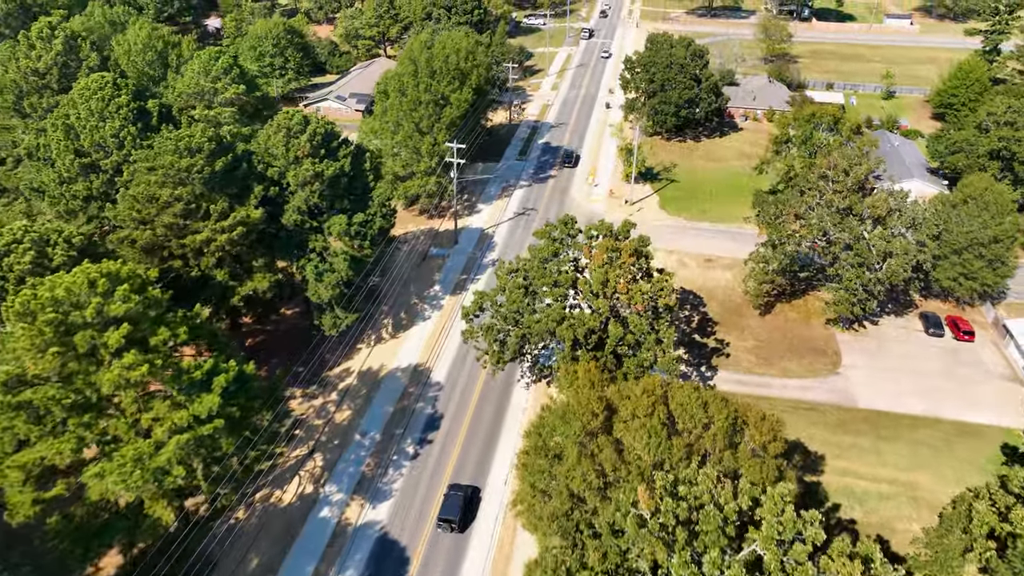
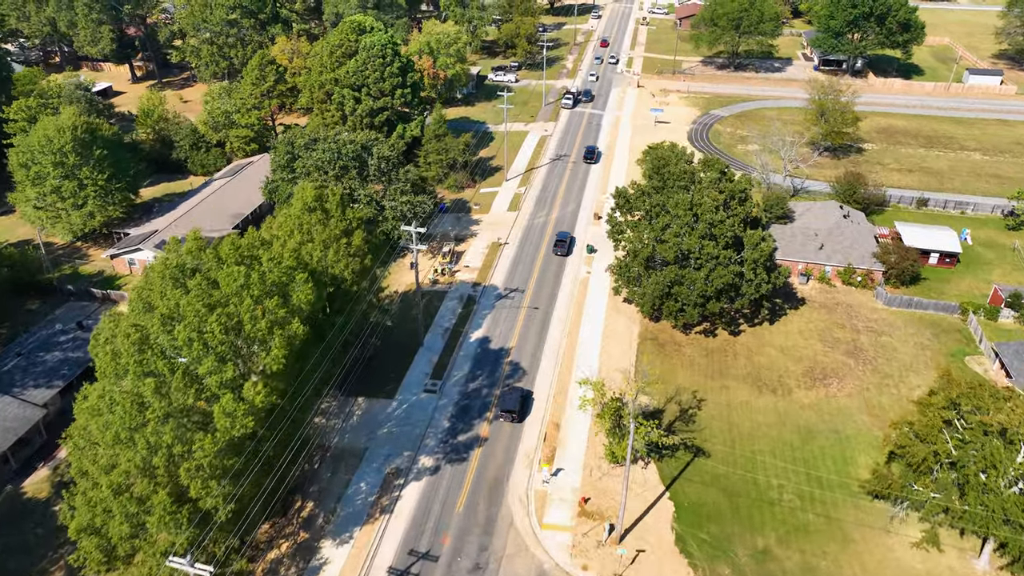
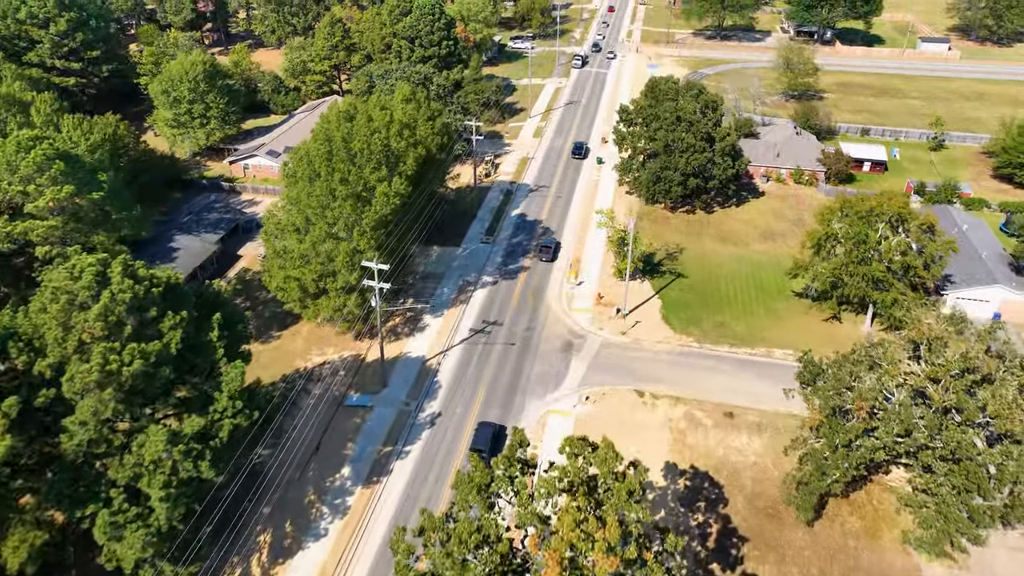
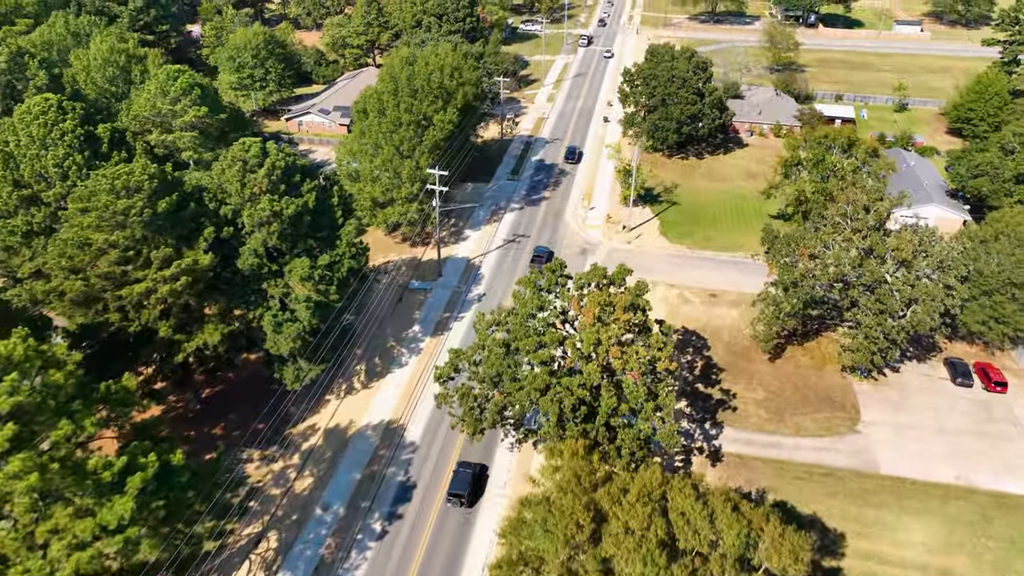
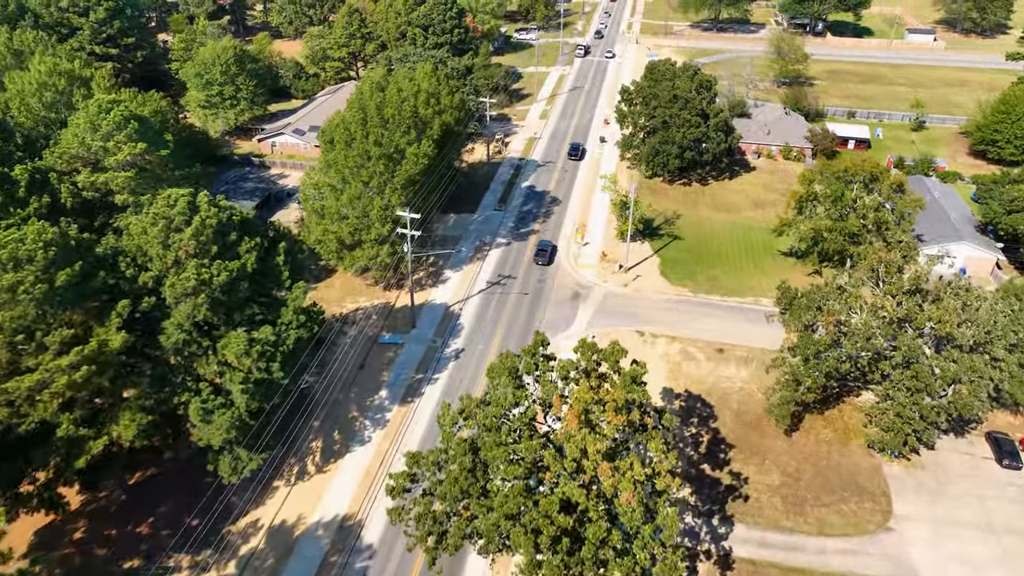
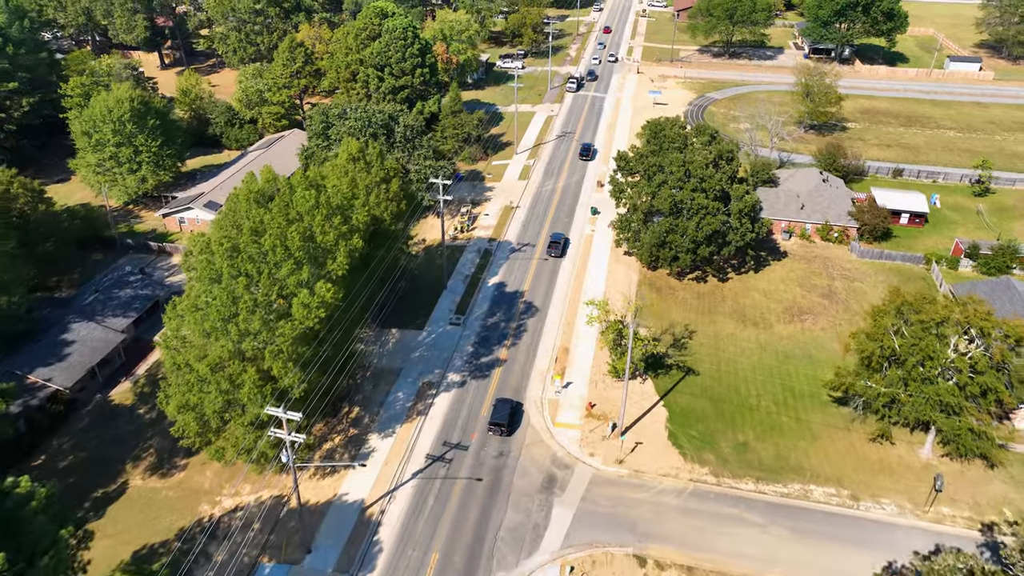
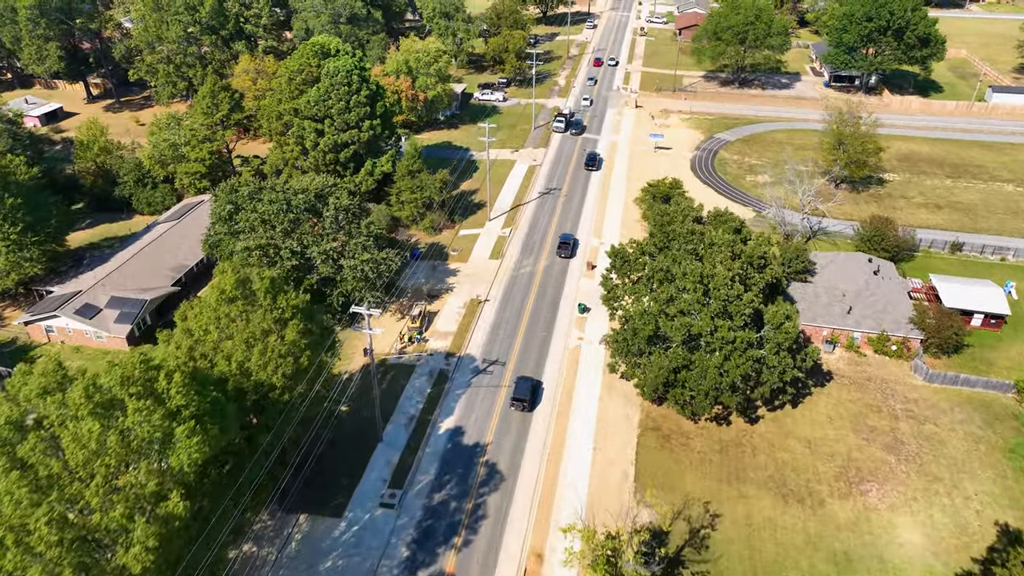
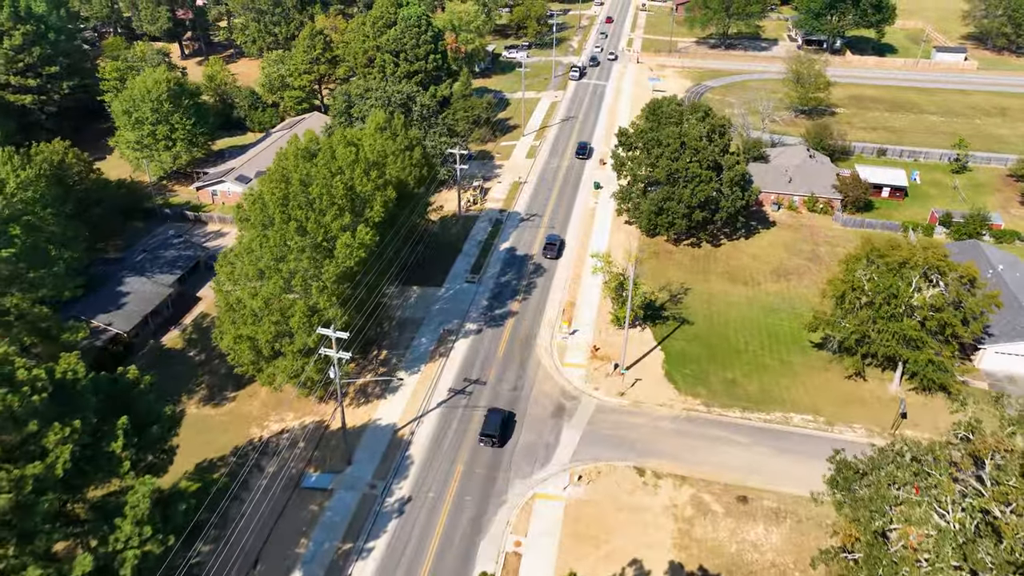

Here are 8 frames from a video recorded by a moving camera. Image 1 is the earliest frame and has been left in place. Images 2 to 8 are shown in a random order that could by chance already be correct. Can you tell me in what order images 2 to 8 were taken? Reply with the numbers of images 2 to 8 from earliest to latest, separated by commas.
4, 5, 3, 8, 6, 2, 7
